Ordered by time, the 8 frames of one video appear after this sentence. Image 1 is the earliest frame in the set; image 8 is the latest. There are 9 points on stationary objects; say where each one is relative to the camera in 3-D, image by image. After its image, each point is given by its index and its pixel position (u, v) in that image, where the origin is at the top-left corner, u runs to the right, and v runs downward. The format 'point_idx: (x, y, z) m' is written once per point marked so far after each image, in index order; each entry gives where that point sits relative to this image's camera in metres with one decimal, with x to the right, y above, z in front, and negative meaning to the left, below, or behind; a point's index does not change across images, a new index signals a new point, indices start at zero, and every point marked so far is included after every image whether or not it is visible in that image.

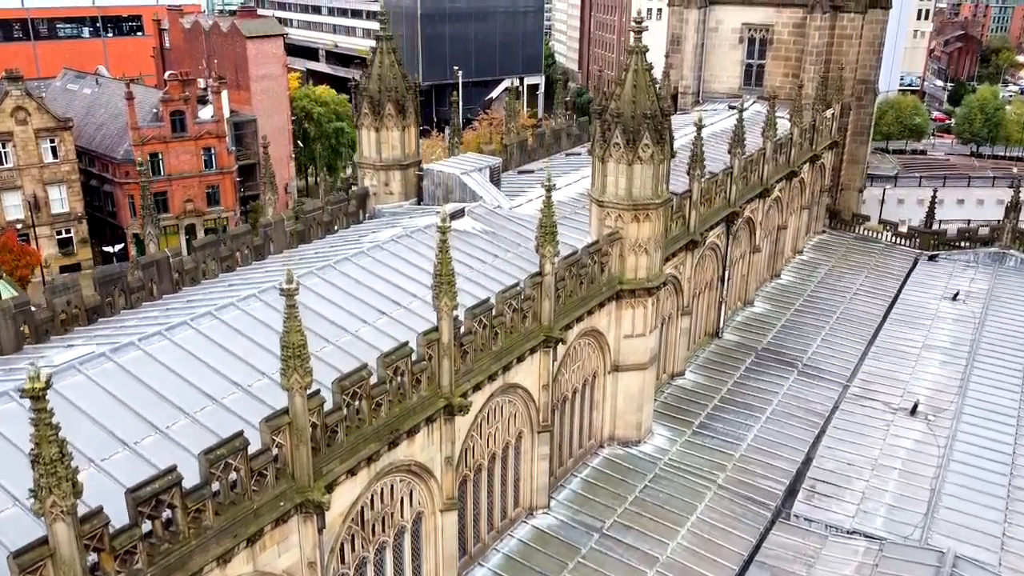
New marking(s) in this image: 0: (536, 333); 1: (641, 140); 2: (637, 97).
0: (+0.5, -0.9, +18.0) m
1: (+2.7, +3.2, +19.9) m
2: (+2.7, +4.1, +19.9) m
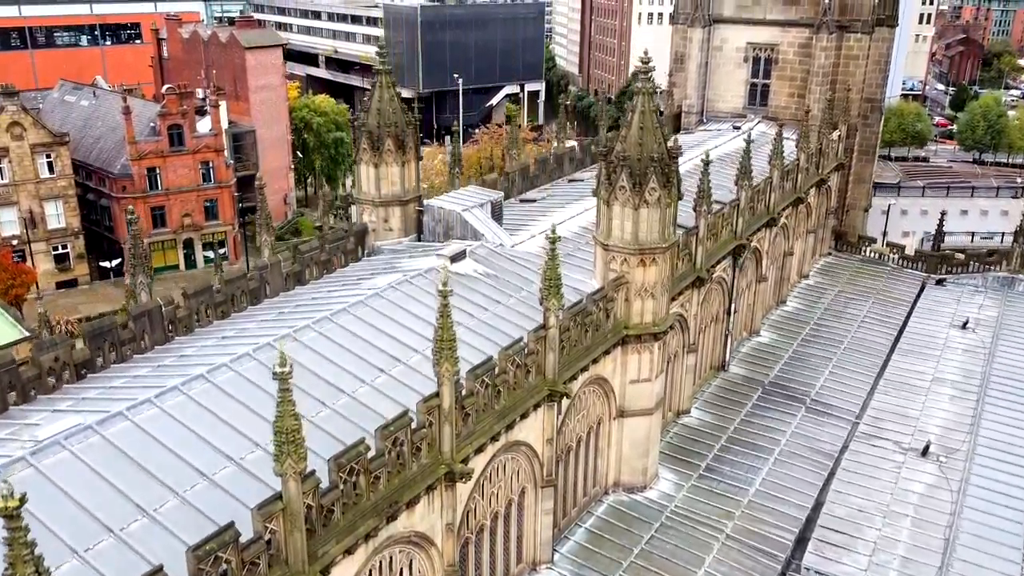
0: (+0.5, -1.9, +17.4) m
1: (+2.8, +2.2, +19.3) m
2: (+2.7, +3.1, +19.3) m
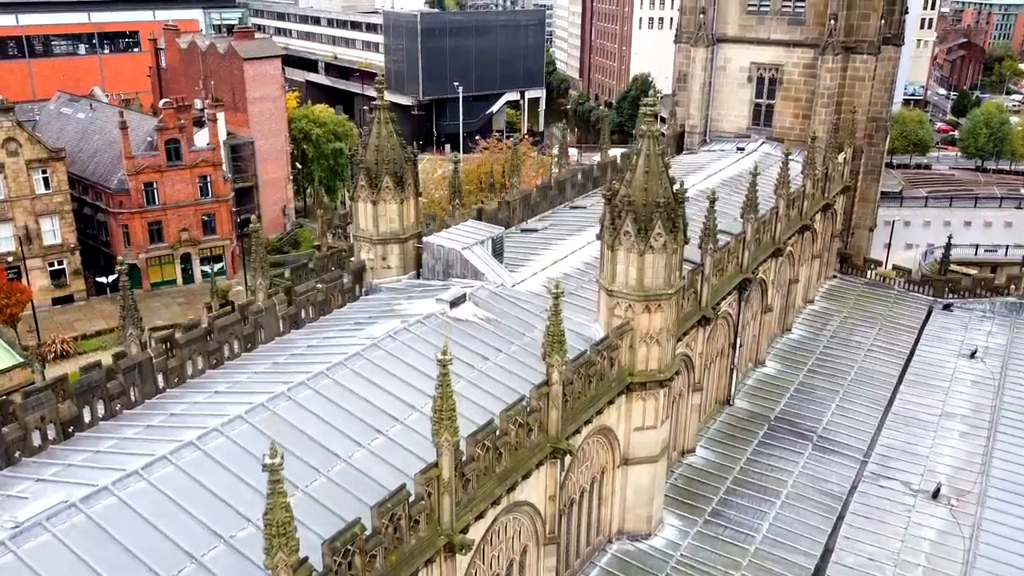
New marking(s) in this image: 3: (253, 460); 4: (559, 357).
0: (+0.5, -2.8, +16.8) m
1: (+2.8, +1.2, +18.8) m
2: (+2.8, +2.1, +18.8) m
3: (-4.0, -2.7, +14.5) m
4: (+0.8, -1.2, +16.6) m
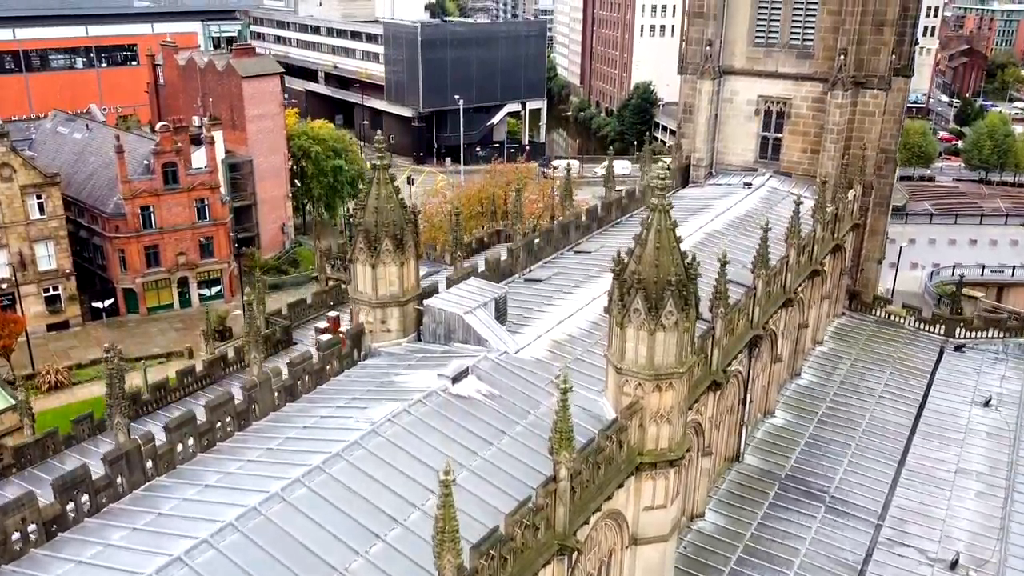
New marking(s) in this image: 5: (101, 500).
0: (+0.6, -4.4, +16.0) m
1: (+2.9, -0.4, +18.0) m
2: (+2.9, +0.5, +18.0) m
3: (-3.9, -4.2, +13.7) m
4: (+0.9, -2.8, +15.8) m
5: (-7.2, -3.7, +16.4) m
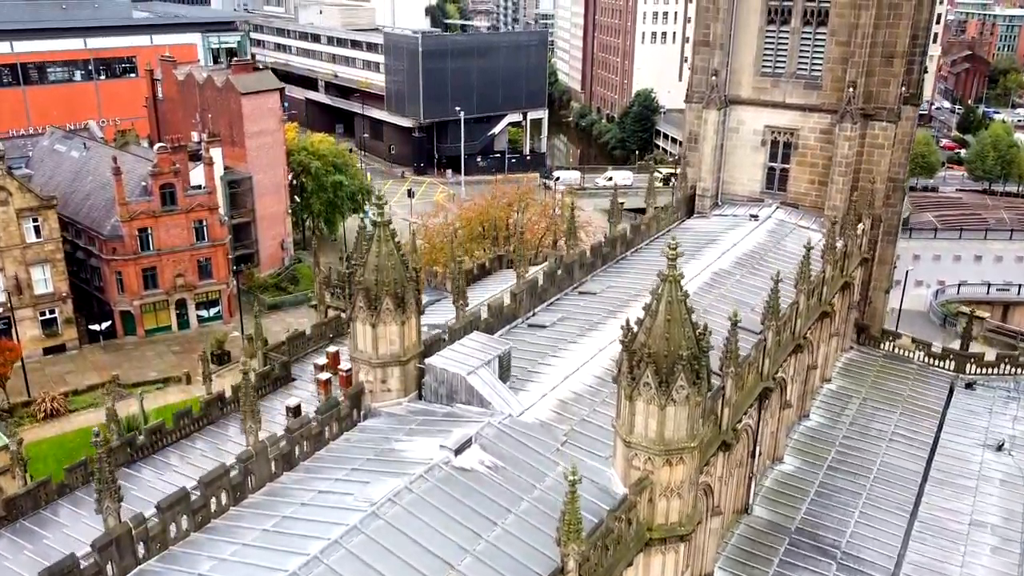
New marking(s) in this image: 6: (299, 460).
0: (+0.7, -5.8, +15.4) m
1: (+3.0, -1.7, +17.3) m
2: (+3.0, -0.8, +17.4) m
3: (-3.8, -5.6, +13.0) m
4: (+1.0, -4.1, +15.1) m
5: (-7.1, -5.1, +15.7) m
6: (-4.6, -3.7, +20.0) m
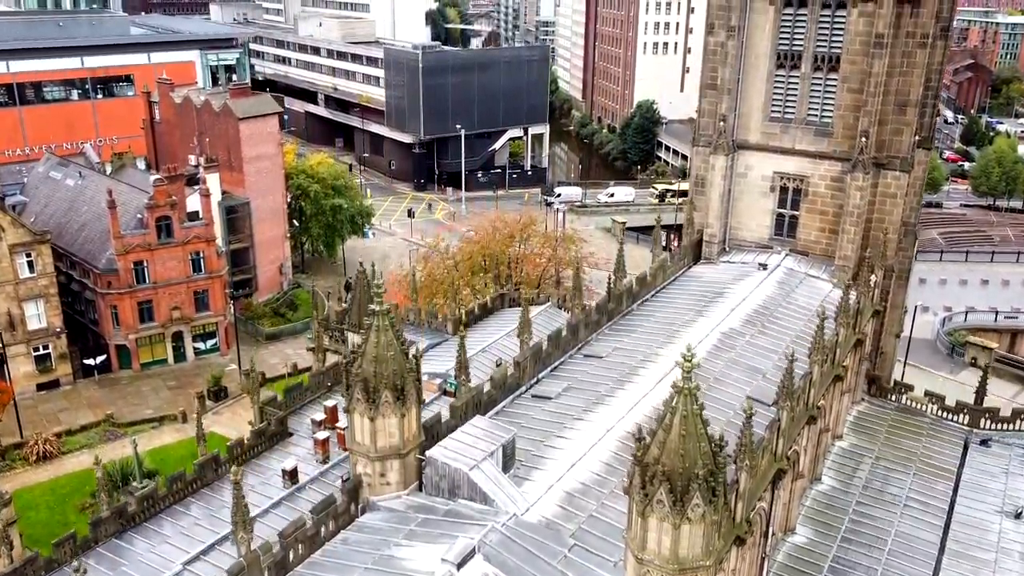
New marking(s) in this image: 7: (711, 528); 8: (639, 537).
0: (+0.8, -7.7, +14.5) m
1: (+3.1, -3.7, +16.4) m
2: (+3.1, -2.8, +16.4) m
3: (-3.7, -7.5, +12.1) m
4: (+1.1, -6.1, +14.2) m
5: (-7.0, -7.1, +14.8) m
6: (-4.5, -5.7, +19.1) m
7: (+3.6, -4.3, +16.9) m
8: (+2.3, -4.5, +17.2) m
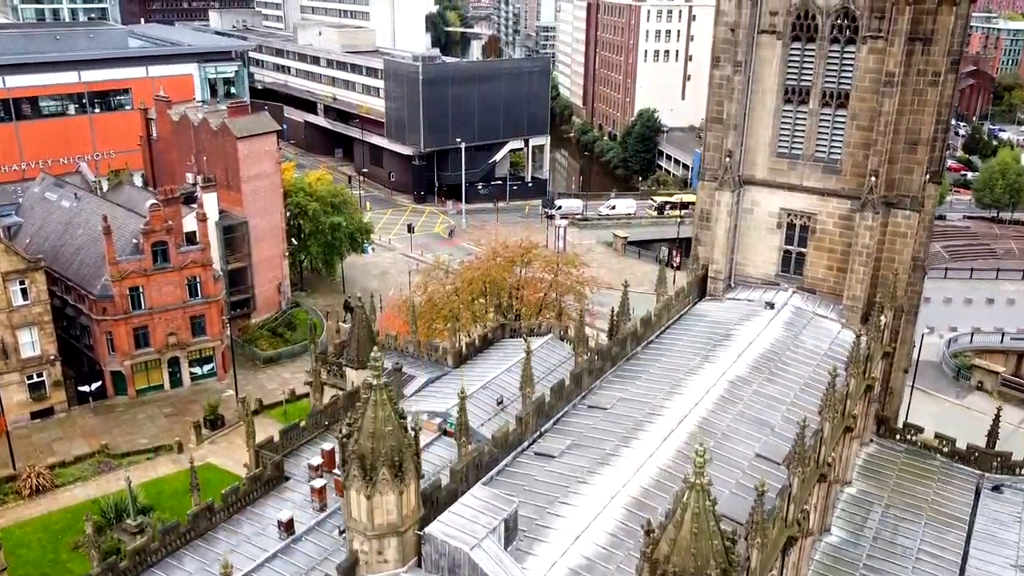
0: (+0.9, -9.3, +13.7) m
1: (+3.2, -5.3, +15.6) m
2: (+3.1, -4.3, +15.6) m
3: (-3.7, -9.1, +11.3) m
4: (+1.2, -7.7, +13.4) m
5: (-7.0, -8.6, +14.0) m
6: (-4.4, -7.2, +18.3) m
7: (+3.6, -5.8, +16.1) m
8: (+2.4, -6.1, +16.4) m
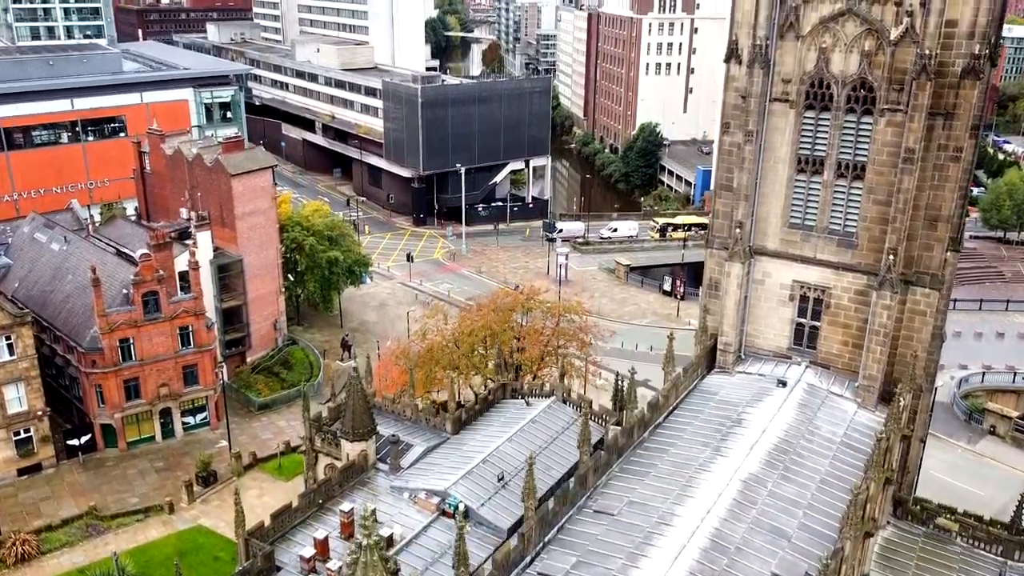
0: (+0.9, -12.2, +12.2) m
1: (+3.2, -8.2, +14.1) m
2: (+3.2, -7.3, +14.1) m
3: (-3.6, -12.0, +9.8) m
4: (+1.2, -10.6, +11.9) m
5: (-6.9, -11.5, +12.5) m
6: (-4.4, -10.1, +16.8) m
7: (+3.7, -8.7, +14.6) m
8: (+2.4, -9.0, +14.9) m
